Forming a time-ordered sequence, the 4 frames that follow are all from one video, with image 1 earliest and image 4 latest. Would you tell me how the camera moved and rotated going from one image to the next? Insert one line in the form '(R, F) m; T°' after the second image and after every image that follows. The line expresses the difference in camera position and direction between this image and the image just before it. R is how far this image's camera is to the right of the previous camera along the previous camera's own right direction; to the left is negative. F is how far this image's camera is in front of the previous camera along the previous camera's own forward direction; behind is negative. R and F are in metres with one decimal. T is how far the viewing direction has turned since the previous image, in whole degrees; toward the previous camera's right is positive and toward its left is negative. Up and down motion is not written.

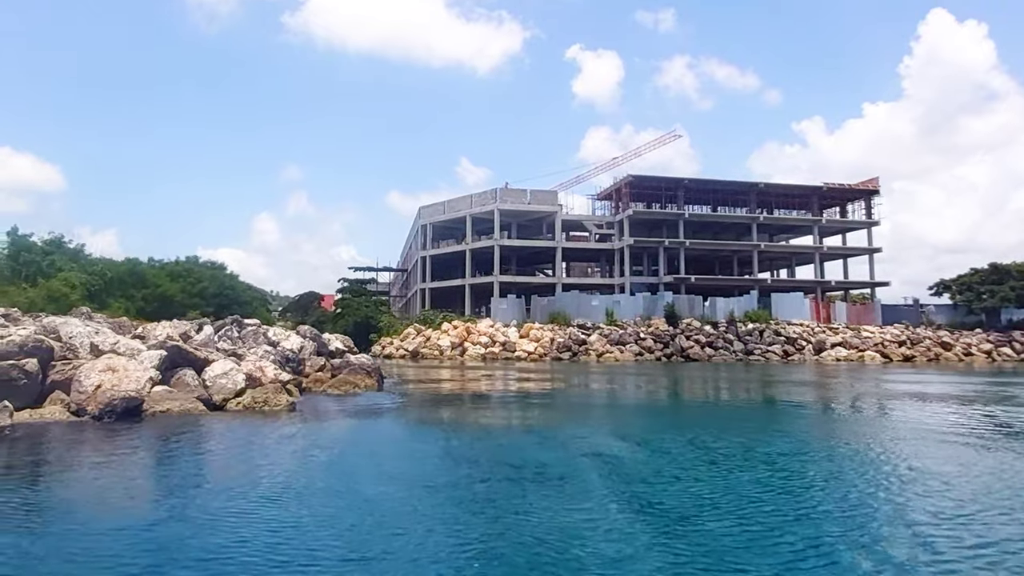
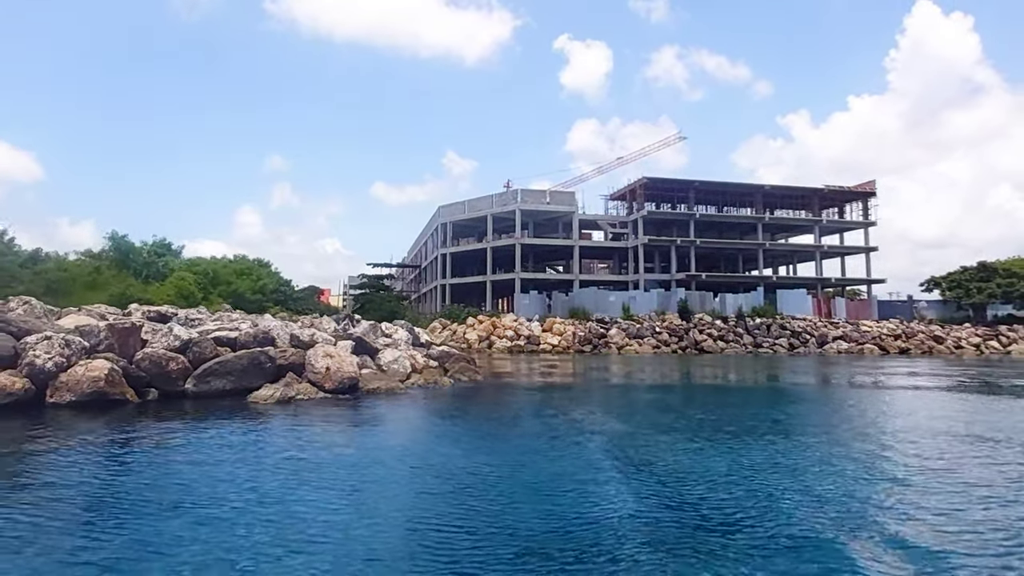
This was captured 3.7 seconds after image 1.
(-5.1, -5.6) m; +1°
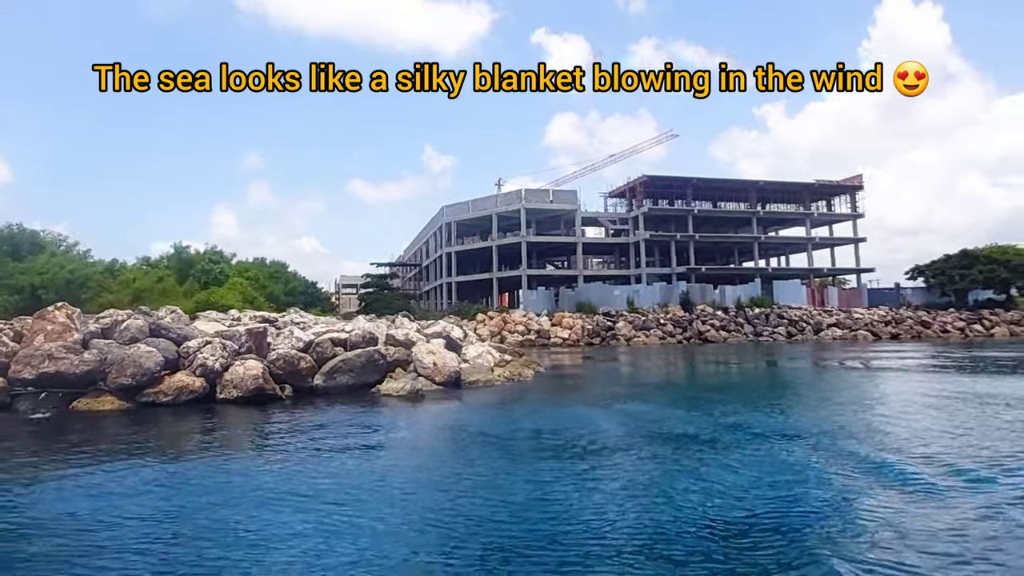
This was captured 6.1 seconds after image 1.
(-4.0, -3.4) m; +2°
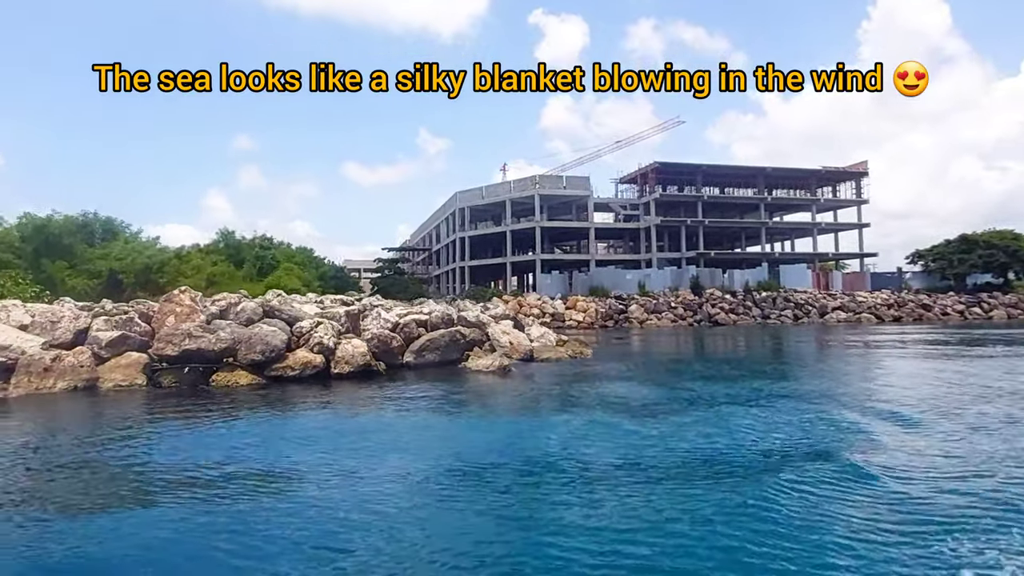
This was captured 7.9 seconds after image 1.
(-3.3, -2.9) m; 0°
